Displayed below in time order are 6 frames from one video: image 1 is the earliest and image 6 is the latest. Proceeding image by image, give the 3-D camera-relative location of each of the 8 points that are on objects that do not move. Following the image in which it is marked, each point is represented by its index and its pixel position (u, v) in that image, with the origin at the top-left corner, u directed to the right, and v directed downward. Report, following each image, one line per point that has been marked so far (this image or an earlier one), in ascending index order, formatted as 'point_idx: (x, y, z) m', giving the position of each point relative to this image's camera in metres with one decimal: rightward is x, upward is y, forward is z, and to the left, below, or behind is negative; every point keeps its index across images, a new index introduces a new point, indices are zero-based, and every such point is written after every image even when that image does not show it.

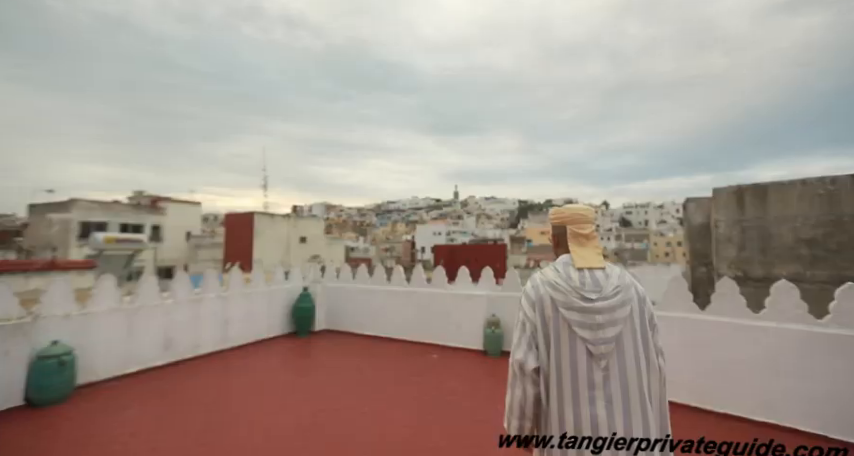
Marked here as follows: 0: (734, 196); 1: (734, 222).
0: (+4.1, +0.4, +5.4) m
1: (+4.1, +0.1, +5.4) m
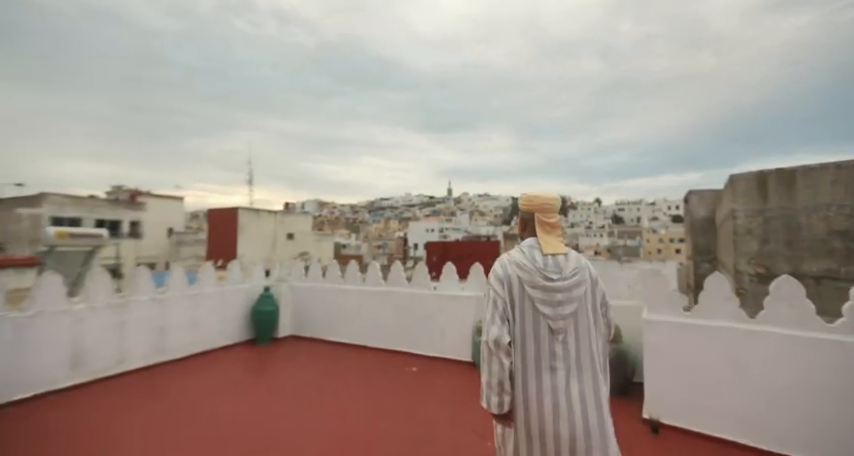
0: (+3.9, +0.5, +4.8) m
1: (+3.9, +0.2, +4.8) m
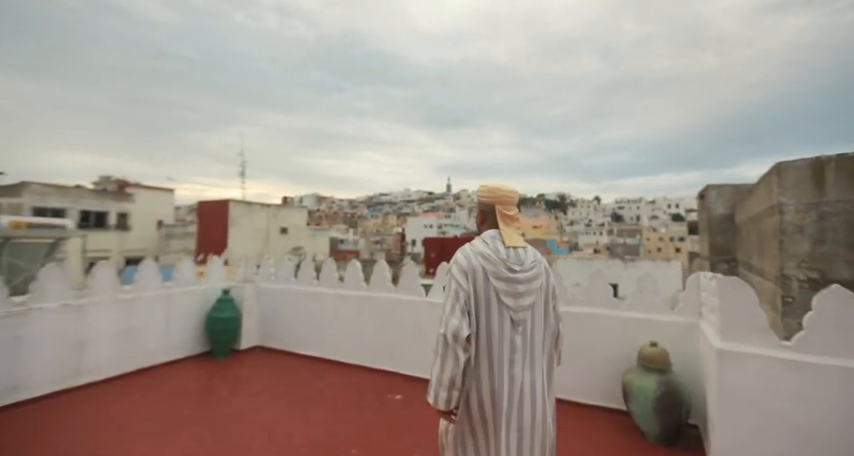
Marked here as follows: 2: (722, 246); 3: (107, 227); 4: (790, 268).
0: (+3.8, +0.6, +4.0) m
1: (+3.8, +0.2, +4.1) m
2: (+6.5, -0.4, +8.9) m
3: (-15.2, +0.1, +19.2) m
4: (+3.8, -0.4, +4.2) m
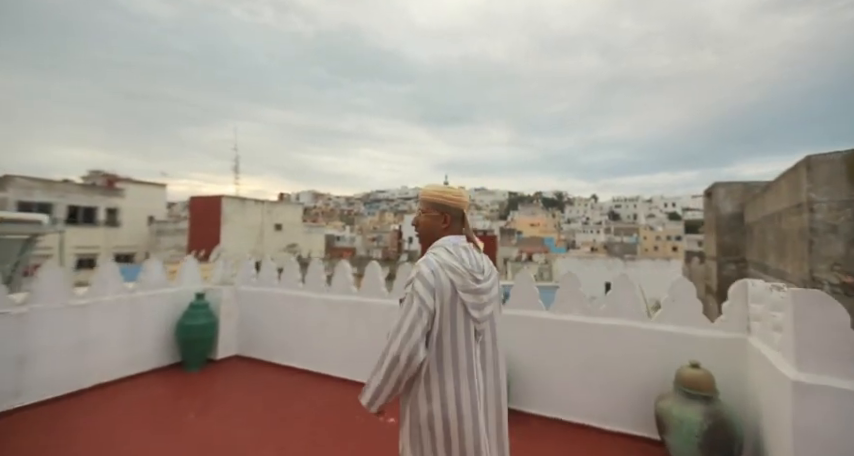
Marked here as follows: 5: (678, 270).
0: (+3.8, +0.6, +3.7) m
1: (+3.8, +0.2, +3.7) m
2: (+6.4, -0.4, +8.5) m
3: (-15.4, +0.3, +18.7) m
4: (+3.7, -0.4, +3.8) m
5: (+10.0, -1.7, +16.1) m
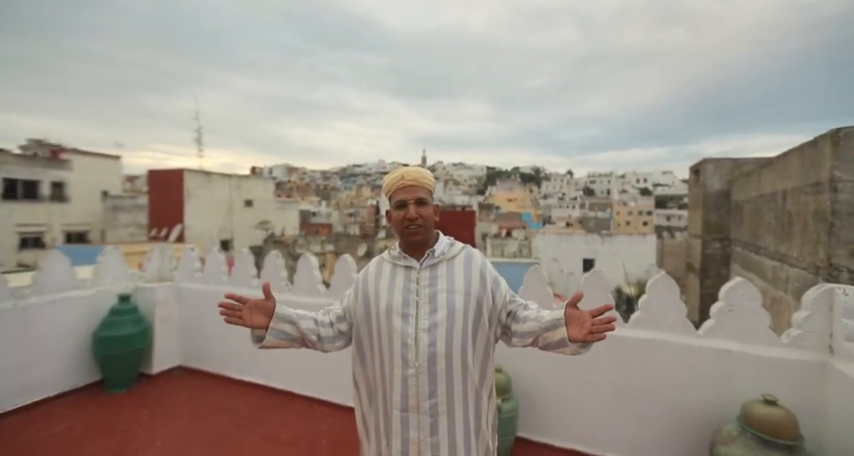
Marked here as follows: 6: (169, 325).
0: (+3.7, +0.7, +3.3) m
1: (+3.7, +0.4, +3.3) m
2: (+6.0, +0.1, +8.3) m
3: (-16.3, +1.3, +17.2) m
4: (+3.6, -0.2, +3.5) m
5: (+9.1, -0.7, +16.1) m
6: (-2.8, -1.1, +4.4) m
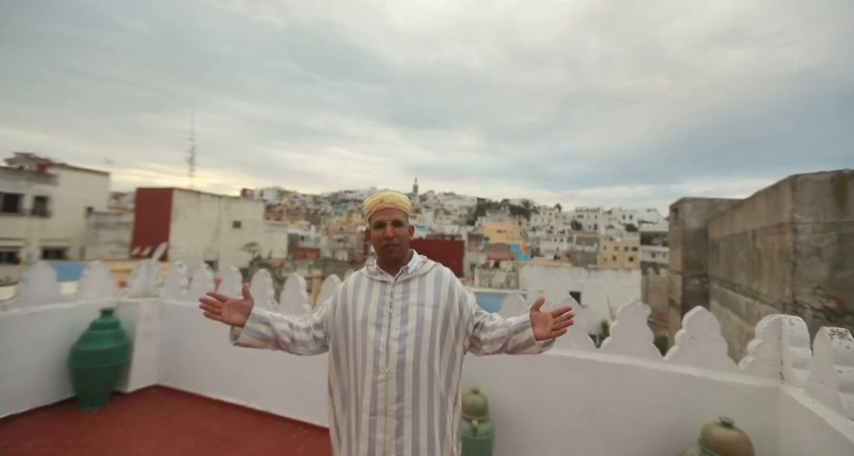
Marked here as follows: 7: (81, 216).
0: (+3.5, +0.4, +3.5) m
1: (+3.5, 0.0, +3.6) m
2: (+5.7, -0.7, +8.6) m
3: (-16.8, +0.7, +16.9) m
4: (+3.4, -0.6, +3.7) m
5: (+8.6, -2.2, +16.4) m
6: (-3.0, -1.2, +4.4) m
7: (-16.3, +0.6, +19.2) m
